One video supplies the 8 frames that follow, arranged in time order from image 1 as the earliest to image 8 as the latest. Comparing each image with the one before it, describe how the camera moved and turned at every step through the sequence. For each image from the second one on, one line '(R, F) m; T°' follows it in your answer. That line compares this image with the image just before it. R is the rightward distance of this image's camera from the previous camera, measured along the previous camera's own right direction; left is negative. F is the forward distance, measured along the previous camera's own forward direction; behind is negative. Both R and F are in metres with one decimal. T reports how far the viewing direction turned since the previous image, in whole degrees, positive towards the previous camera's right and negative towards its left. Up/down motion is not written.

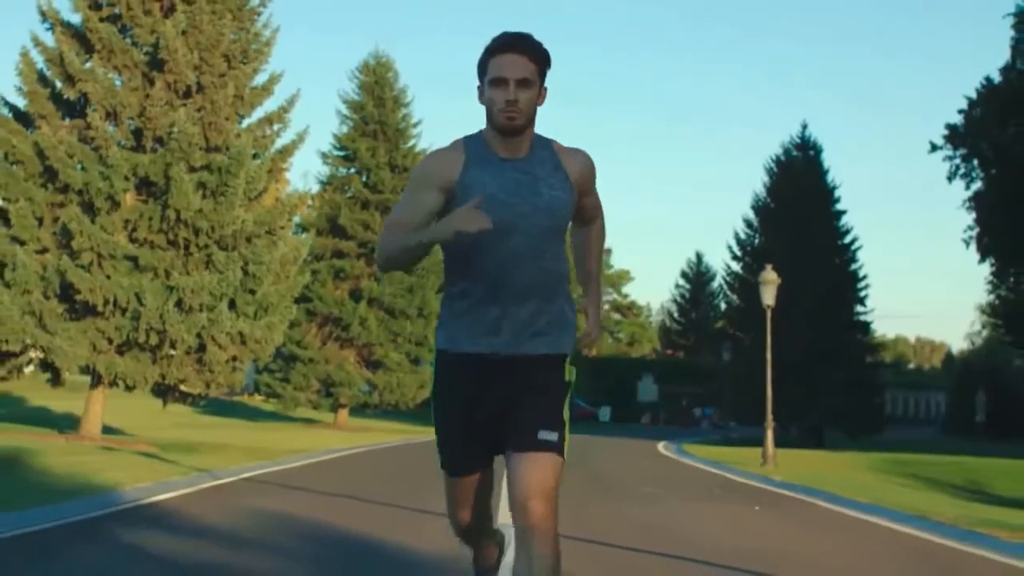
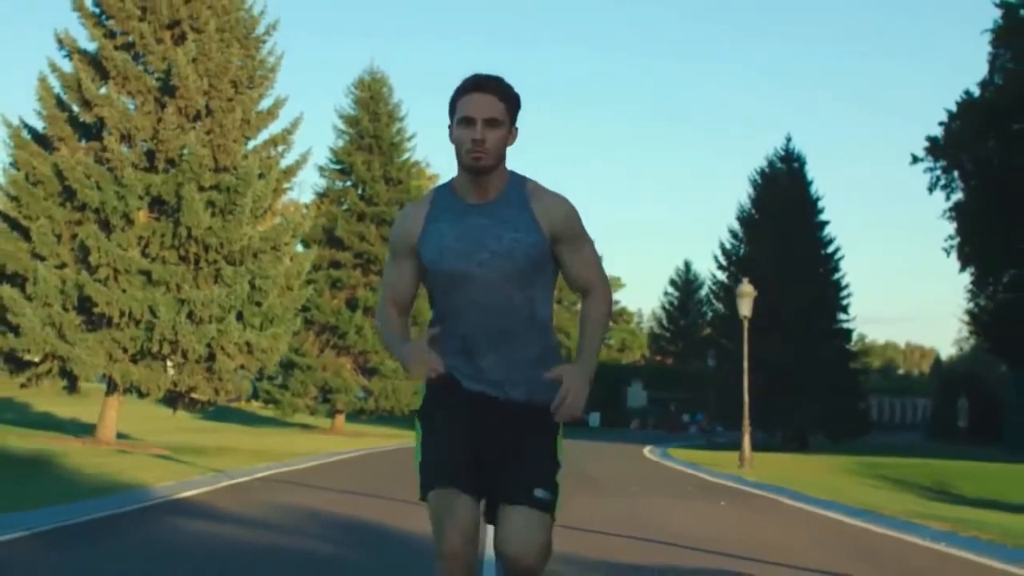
(0.0, -1.8) m; 0°
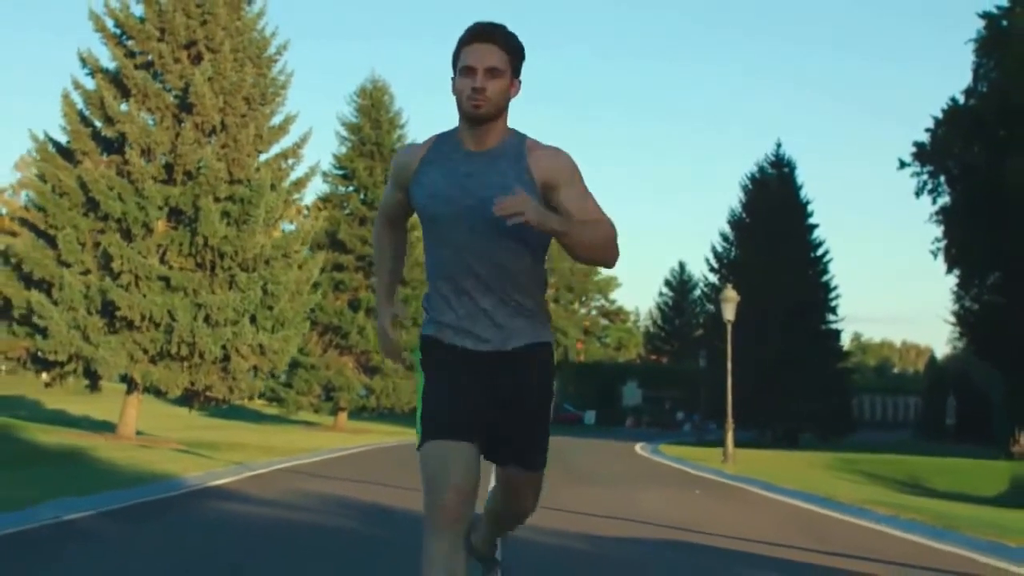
(0.0, -1.9) m; 0°
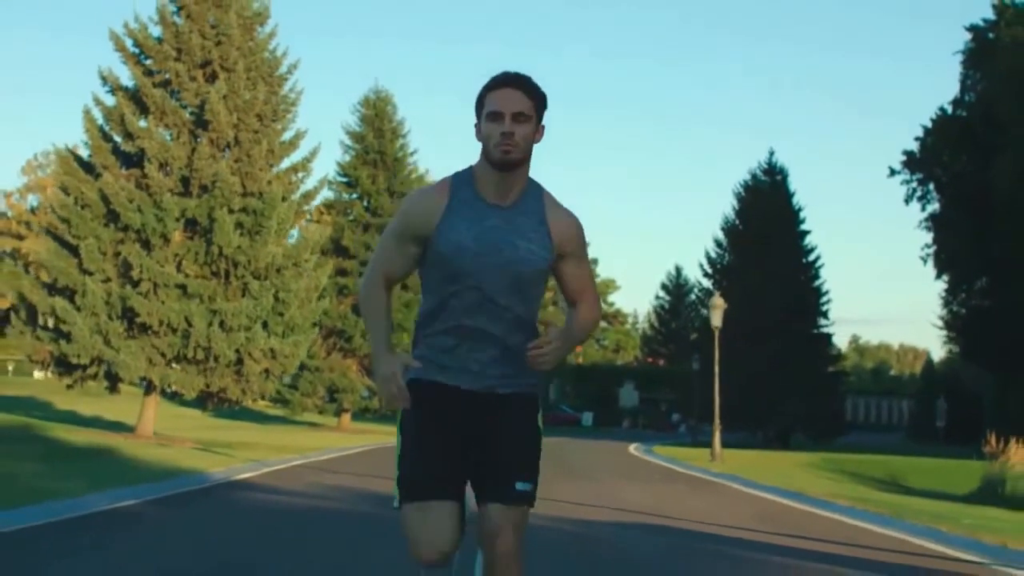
(0.0, -1.8) m; 0°
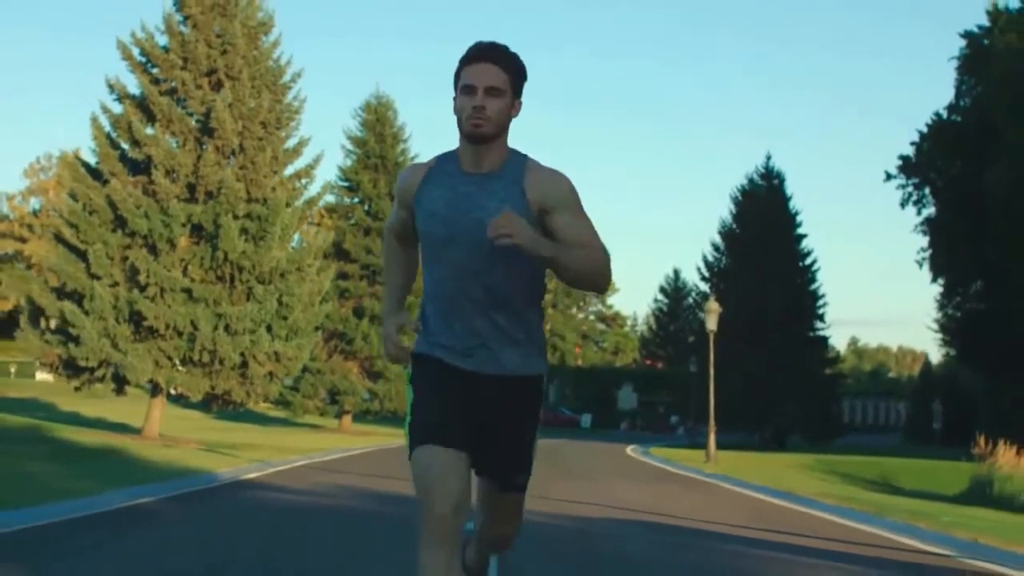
(0.0, -0.7) m; 0°
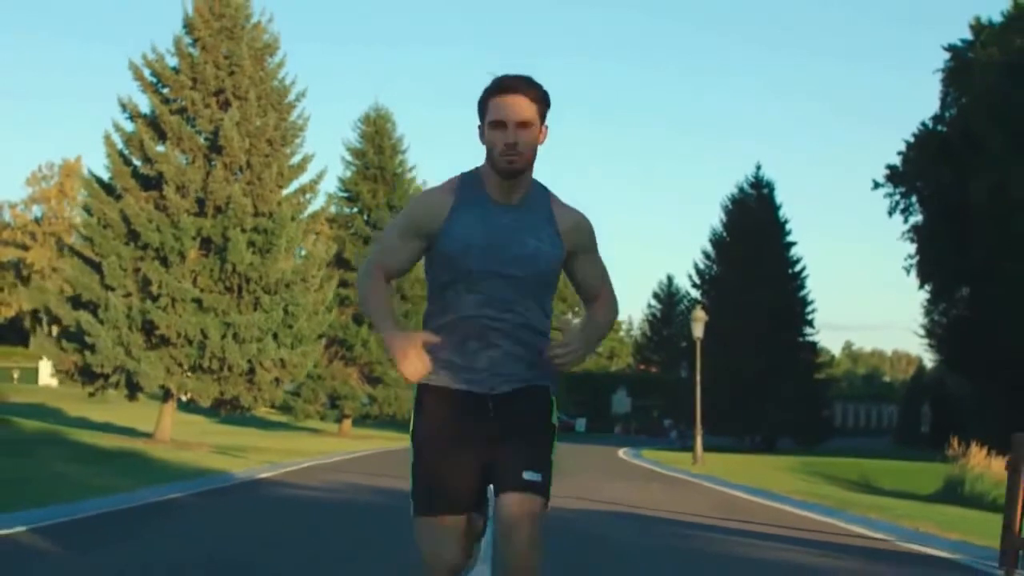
(0.0, -1.7) m; 0°
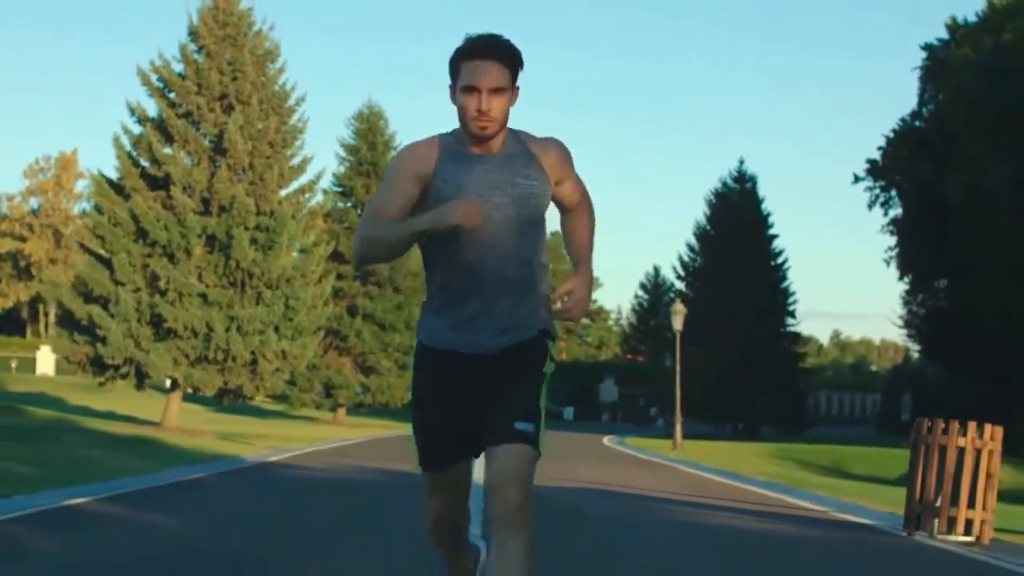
(0.0, -2.0) m; 0°
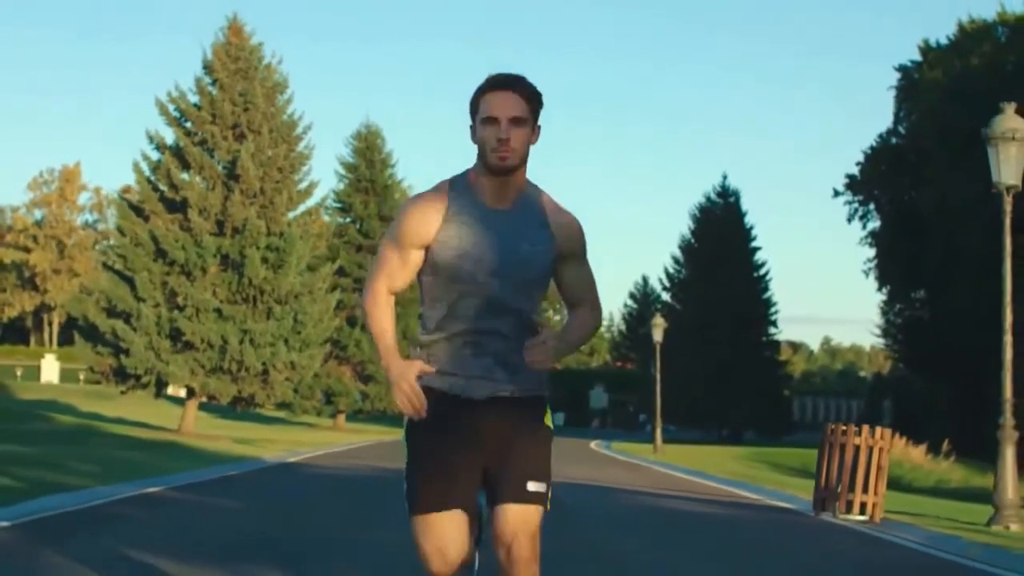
(0.0, -3.1) m; 0°
